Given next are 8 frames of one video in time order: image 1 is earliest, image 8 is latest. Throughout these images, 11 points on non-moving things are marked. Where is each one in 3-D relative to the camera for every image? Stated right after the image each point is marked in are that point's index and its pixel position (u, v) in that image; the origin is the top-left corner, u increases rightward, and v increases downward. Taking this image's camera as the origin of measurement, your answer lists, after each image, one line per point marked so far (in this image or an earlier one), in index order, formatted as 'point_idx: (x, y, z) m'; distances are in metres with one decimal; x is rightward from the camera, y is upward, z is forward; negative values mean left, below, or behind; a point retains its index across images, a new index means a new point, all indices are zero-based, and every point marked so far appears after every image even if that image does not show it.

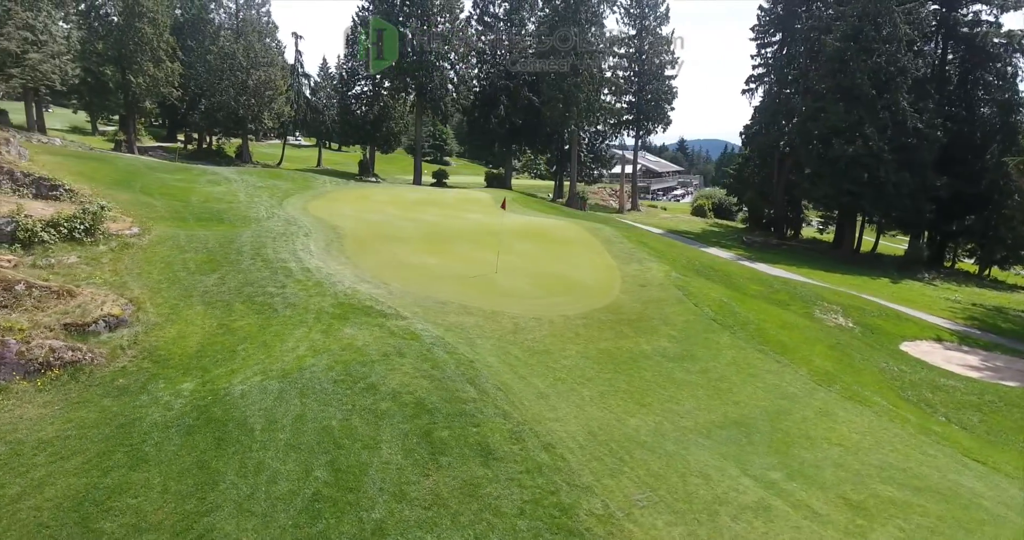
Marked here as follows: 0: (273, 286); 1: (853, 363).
0: (-4.6, -0.3, +11.4) m
1: (+6.5, -1.8, +11.4) m
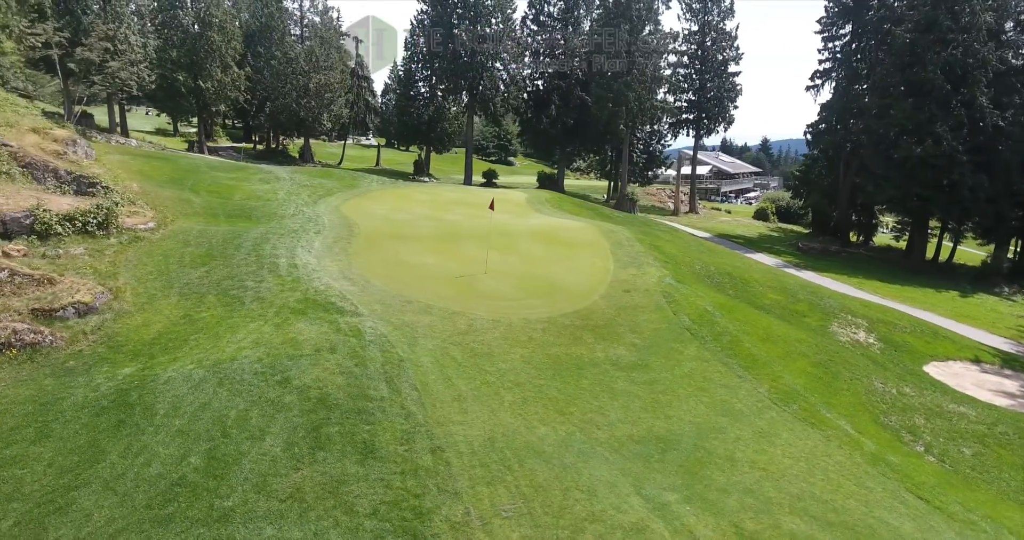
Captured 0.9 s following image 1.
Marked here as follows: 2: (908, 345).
0: (-5.3, -0.2, +12.0) m
1: (+5.7, -2.0, +10.5) m
2: (+10.2, -2.0, +15.3) m
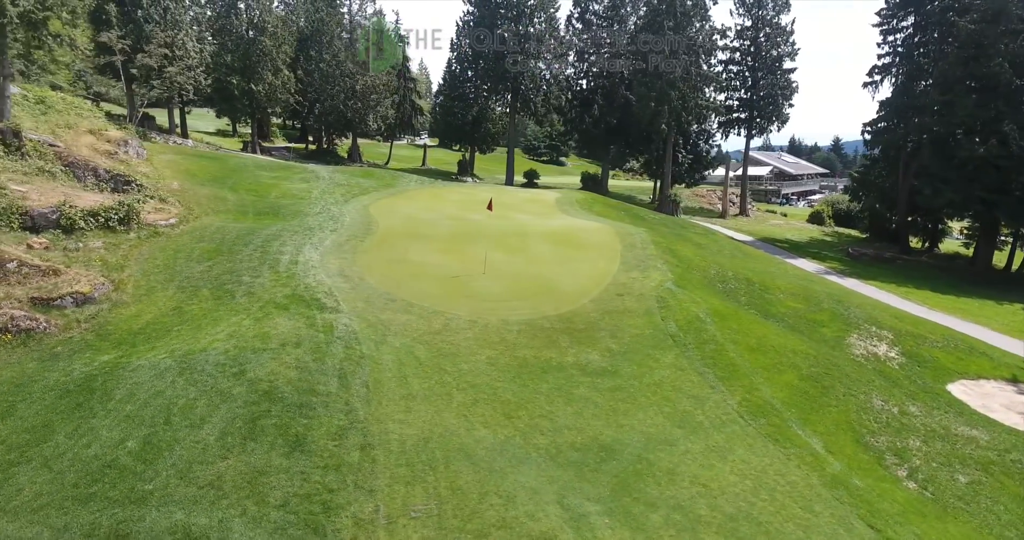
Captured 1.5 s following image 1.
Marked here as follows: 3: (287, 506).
0: (-5.6, -0.1, +12.5) m
1: (+5.2, -2.1, +9.9) m
2: (+10.1, -2.2, +14.2) m
3: (-2.4, -2.5, +6.2) m
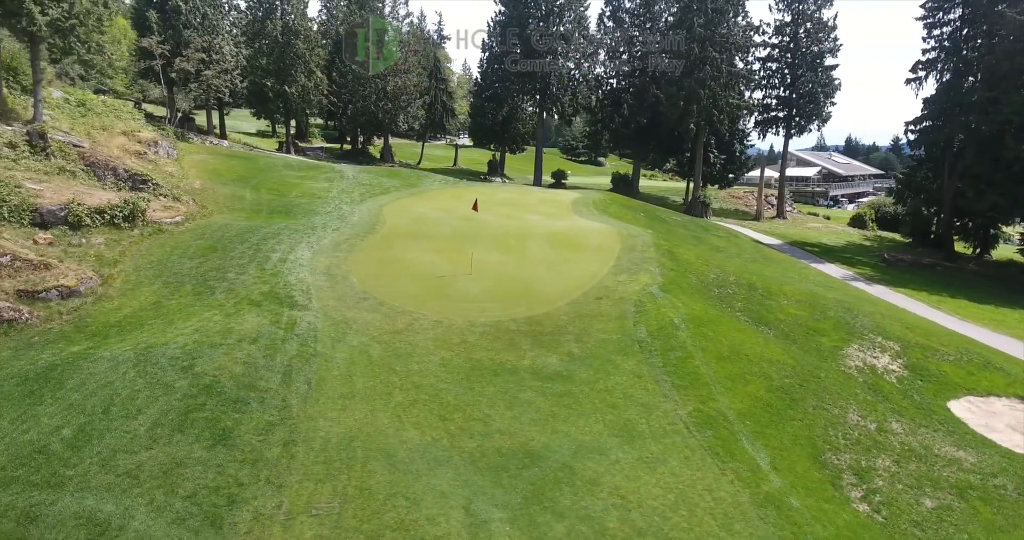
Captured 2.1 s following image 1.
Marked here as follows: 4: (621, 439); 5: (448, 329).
0: (-6.1, -0.1, +13.0) m
1: (+4.4, -2.3, +9.5) m
2: (+9.7, -2.4, +13.4) m
3: (-3.4, -2.5, +6.4) m
4: (+1.5, -2.3, +8.1) m
5: (-1.2, -1.1, +10.9) m
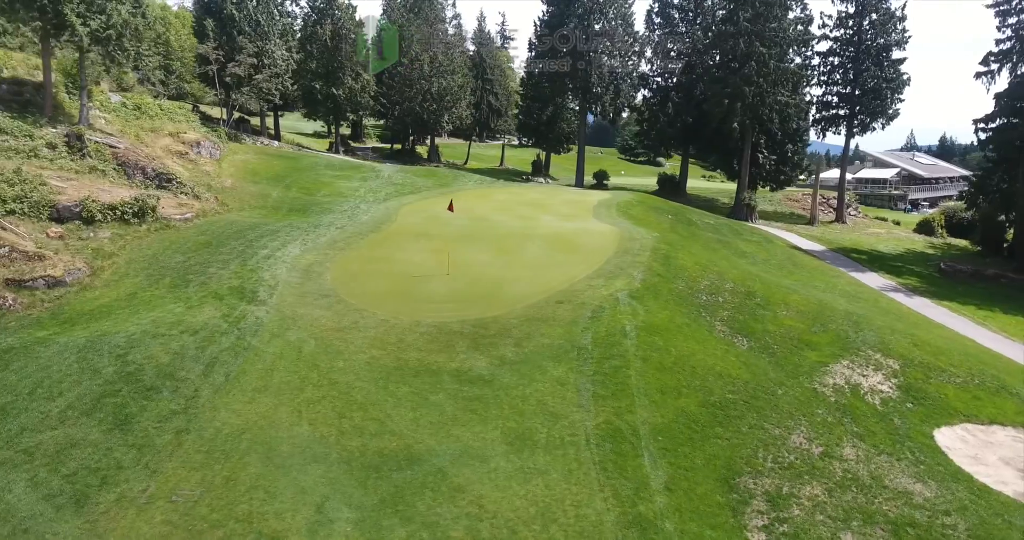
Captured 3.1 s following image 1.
0: (-6.9, +0.1, +13.7) m
1: (+3.0, -2.4, +9.0) m
2: (+8.8, -2.7, +12.2) m
3: (-5.1, -2.4, +6.8) m
4: (0.0, -2.4, +7.9) m
5: (-2.3, -1.1, +11.1) m
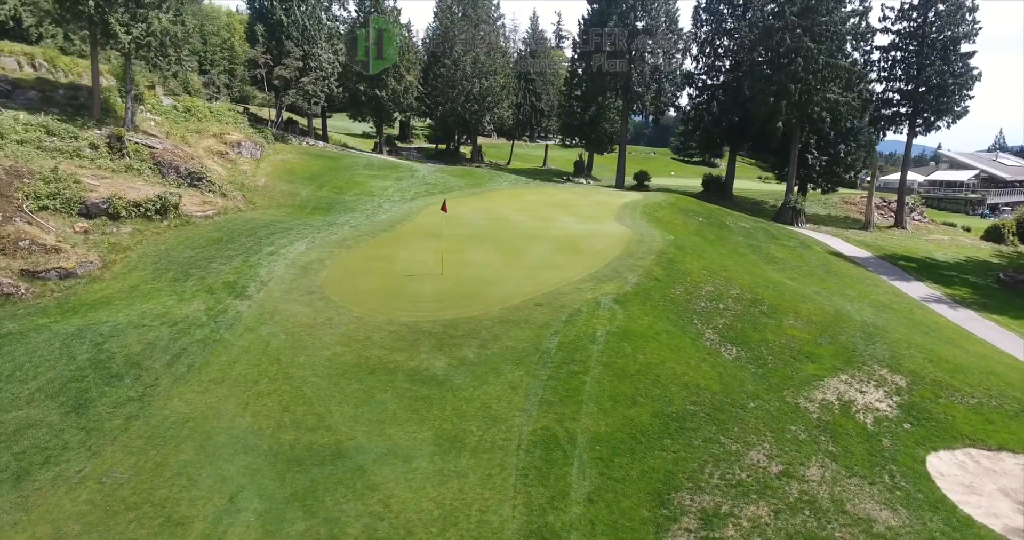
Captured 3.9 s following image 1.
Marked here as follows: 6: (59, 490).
0: (-7.2, +0.2, +14.4) m
1: (+2.1, -2.5, +8.7) m
2: (+8.2, -2.9, +11.2) m
3: (-6.2, -2.3, +7.4) m
4: (-1.0, -2.4, +7.9) m
5: (-2.9, -1.1, +11.3) m
6: (-5.3, -2.6, +6.9) m
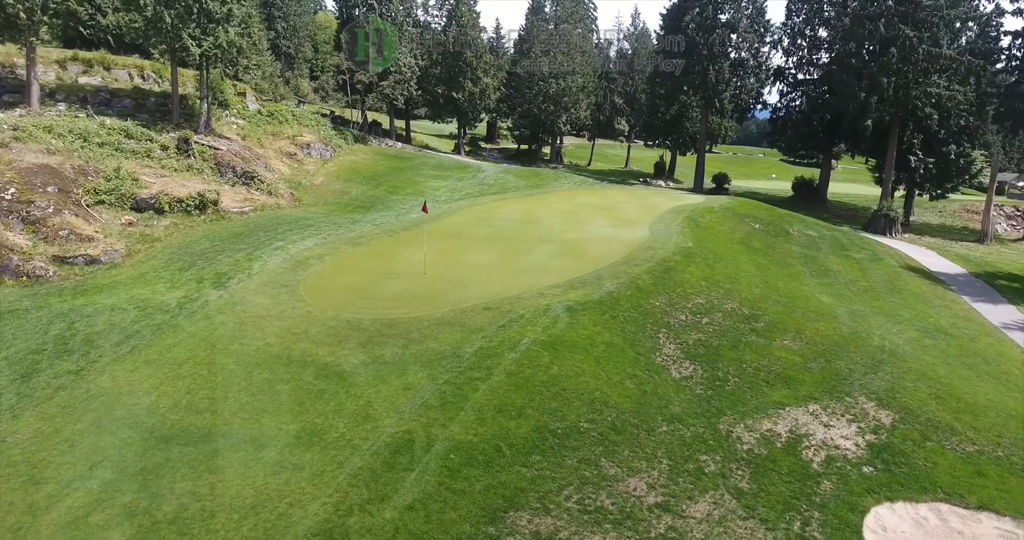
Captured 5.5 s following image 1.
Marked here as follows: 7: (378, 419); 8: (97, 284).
0: (-7.7, +0.4, +15.8) m
1: (+0.2, -2.6, +8.3) m
2: (+6.6, -3.3, +9.7) m
3: (-8.2, -2.1, +8.7) m
4: (-3.0, -2.4, +8.2) m
5: (-4.1, -1.0, +11.9) m
6: (-7.4, -2.4, +8.1) m
7: (-1.9, -2.2, +8.7) m
8: (-9.6, -0.4, +13.7) m
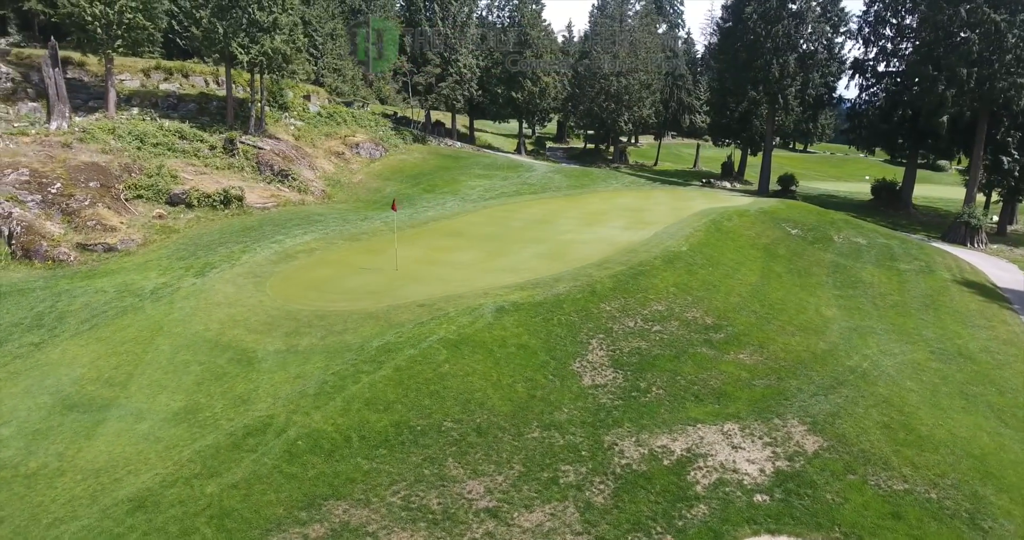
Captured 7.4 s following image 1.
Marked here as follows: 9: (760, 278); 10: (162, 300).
0: (-8.3, +0.7, +17.2) m
1: (-2.0, -2.6, +8.5) m
2: (+4.5, -3.4, +8.8) m
3: (-10.1, -1.8, +10.4) m
4: (-5.1, -2.2, +9.0) m
5: (-5.6, -0.8, +12.8) m
6: (-9.5, -2.1, +9.6) m
7: (-4.0, -2.1, +9.3) m
8: (-10.6, 0.0, +15.5) m
9: (+7.2, -0.2, +17.1) m
10: (-7.7, -0.7, +13.1) m
